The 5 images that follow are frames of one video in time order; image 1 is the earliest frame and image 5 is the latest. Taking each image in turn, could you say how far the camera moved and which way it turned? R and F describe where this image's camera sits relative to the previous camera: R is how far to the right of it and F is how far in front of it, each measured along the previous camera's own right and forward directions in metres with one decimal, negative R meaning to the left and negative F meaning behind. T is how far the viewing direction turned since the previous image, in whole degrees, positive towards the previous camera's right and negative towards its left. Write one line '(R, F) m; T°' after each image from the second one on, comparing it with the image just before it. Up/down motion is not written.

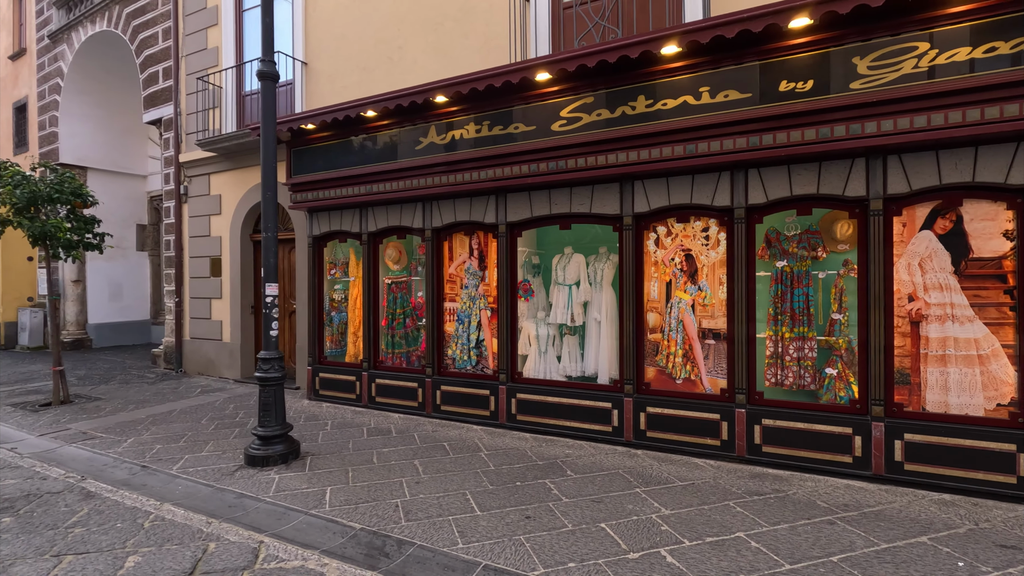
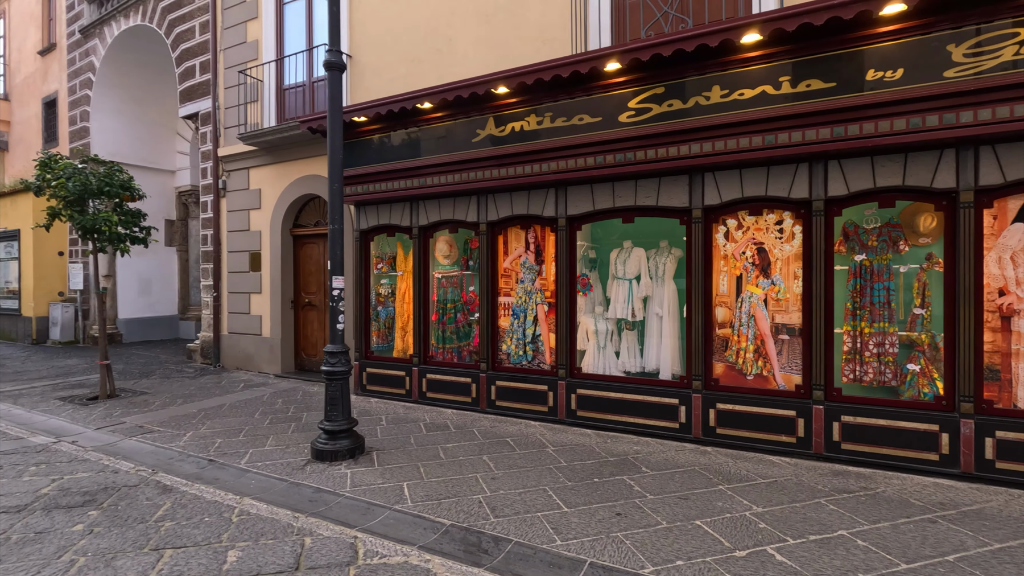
(-0.6, +0.1) m; -1°
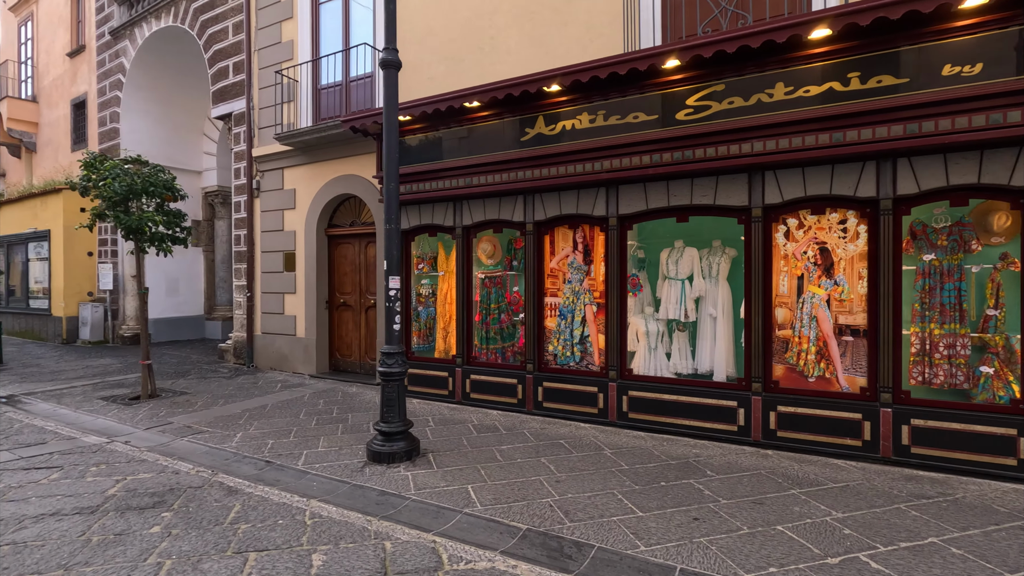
(-0.4, +0.1) m; -1°
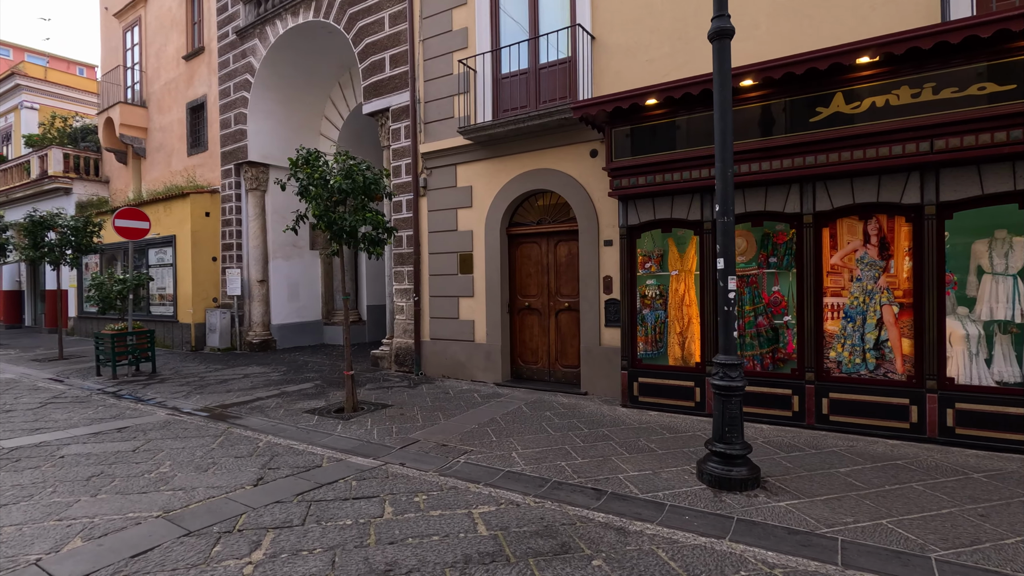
(-2.6, +0.5) m; -2°
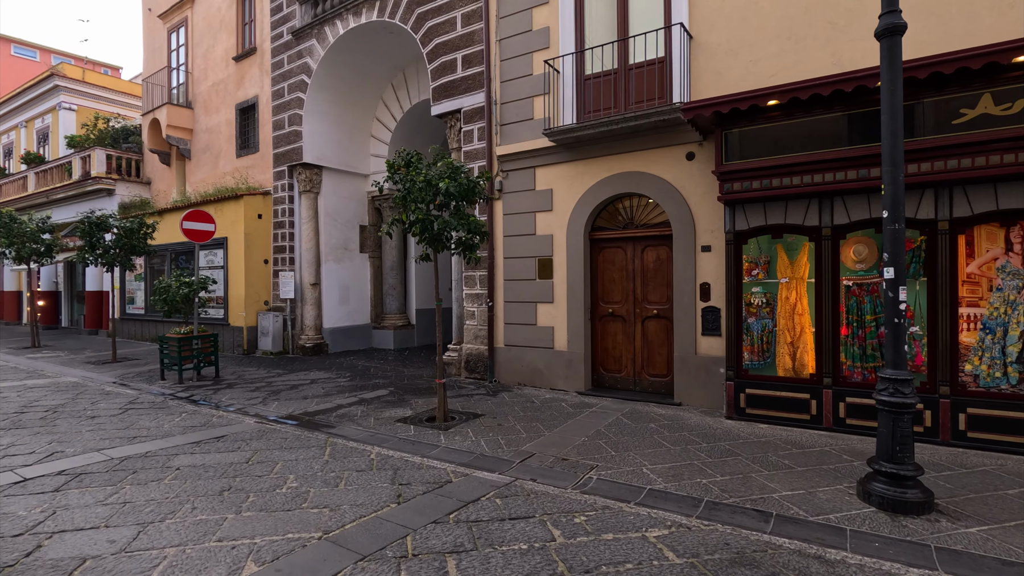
(-1.1, +0.2) m; -1°
